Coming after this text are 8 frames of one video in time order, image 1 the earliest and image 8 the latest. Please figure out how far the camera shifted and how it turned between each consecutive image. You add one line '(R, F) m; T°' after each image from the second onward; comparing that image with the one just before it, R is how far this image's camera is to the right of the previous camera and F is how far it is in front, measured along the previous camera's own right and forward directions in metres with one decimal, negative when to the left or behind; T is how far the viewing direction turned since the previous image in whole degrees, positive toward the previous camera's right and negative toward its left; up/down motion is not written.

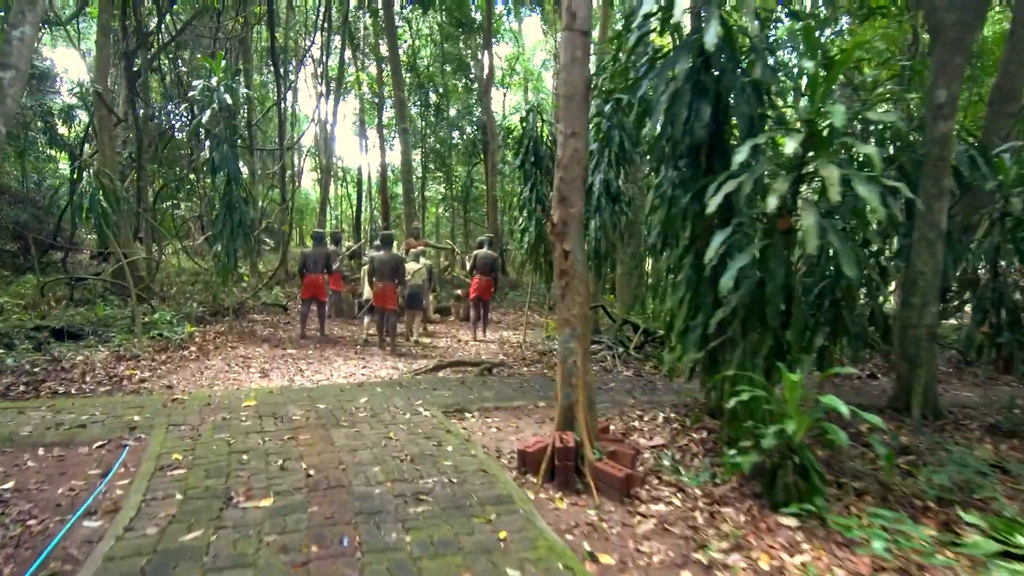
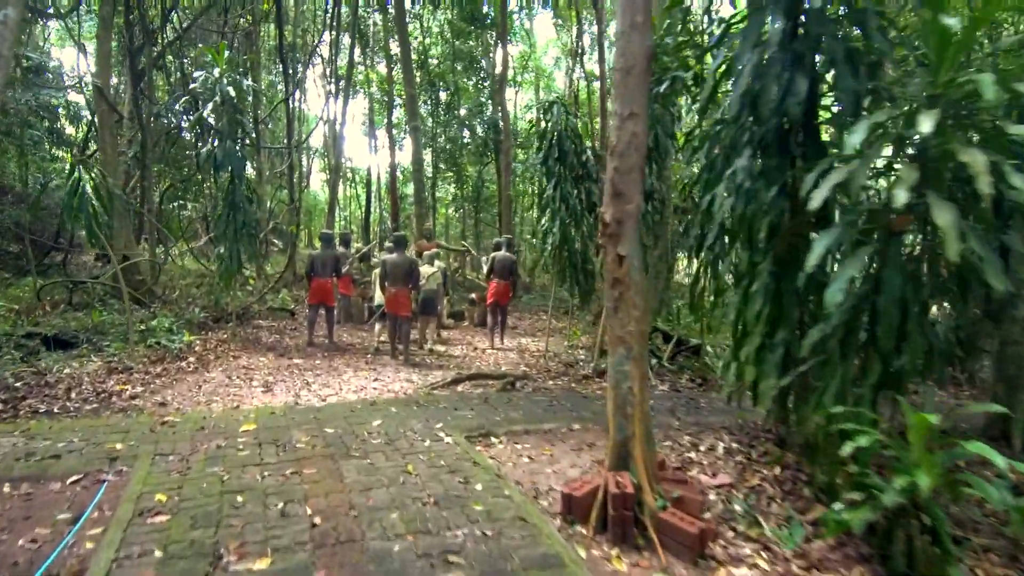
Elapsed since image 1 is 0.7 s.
(-0.2, +0.7) m; -1°
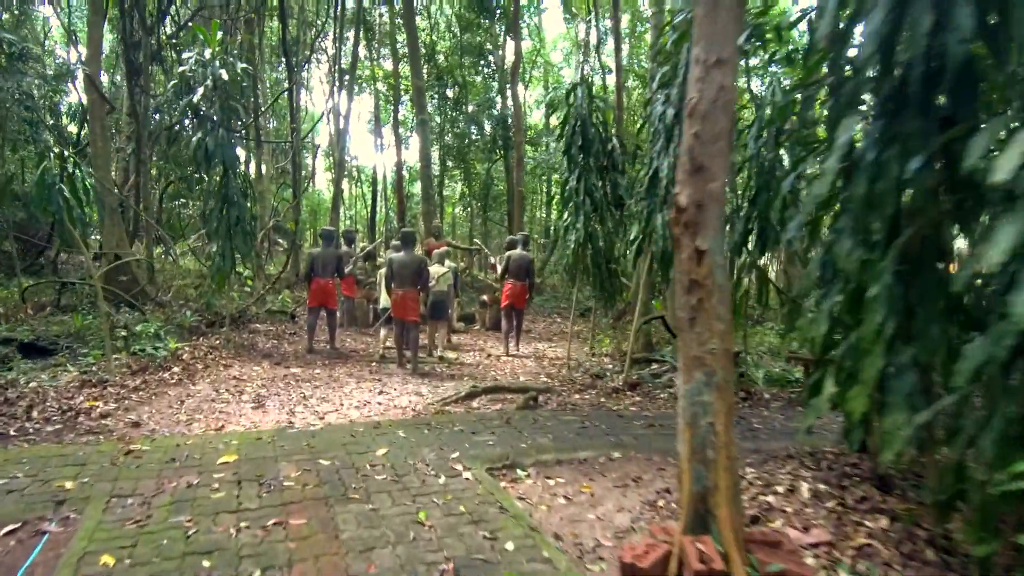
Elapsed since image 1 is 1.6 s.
(-0.2, +0.8) m; -1°
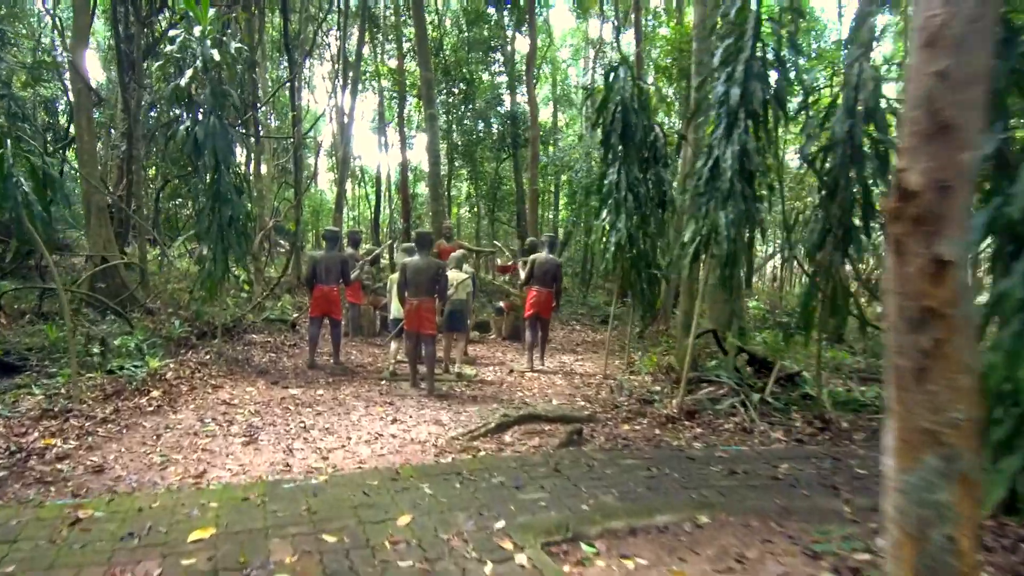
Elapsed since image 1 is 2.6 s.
(-0.3, +1.0) m; 0°
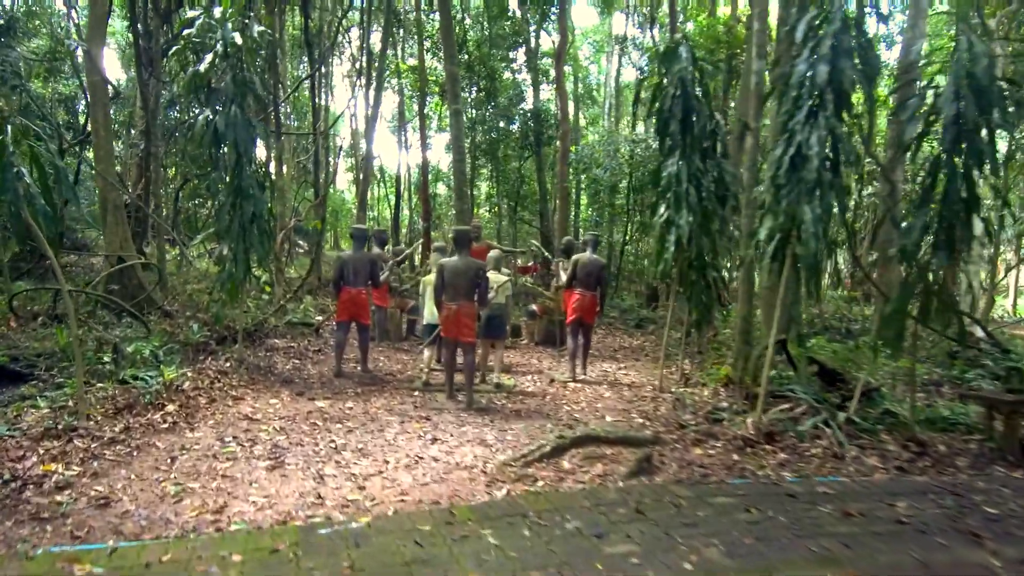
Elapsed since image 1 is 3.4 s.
(-0.3, +0.6) m; -1°
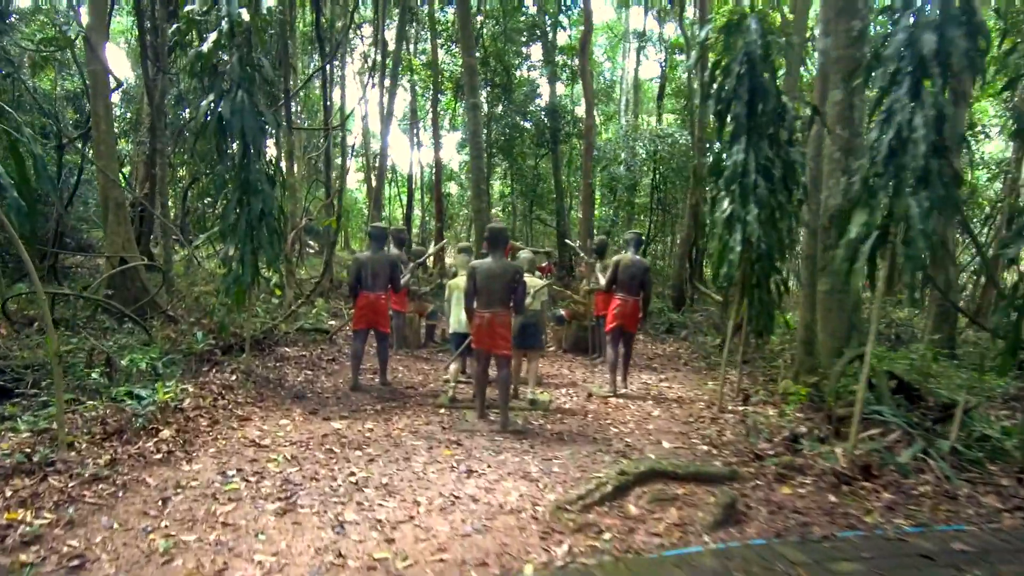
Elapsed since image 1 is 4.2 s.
(-0.3, +0.7) m; -1°
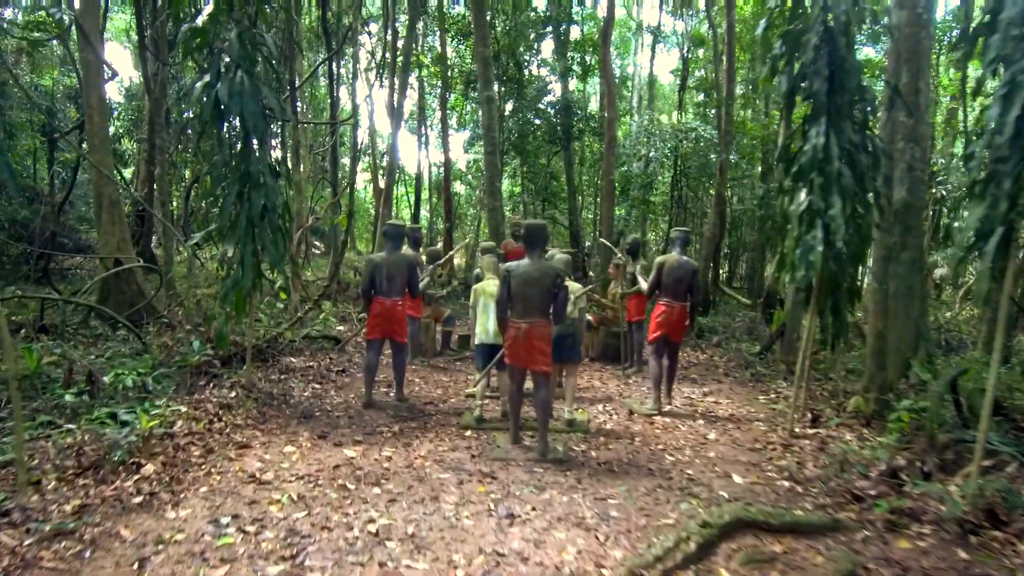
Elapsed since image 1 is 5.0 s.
(-0.3, +0.8) m; 0°
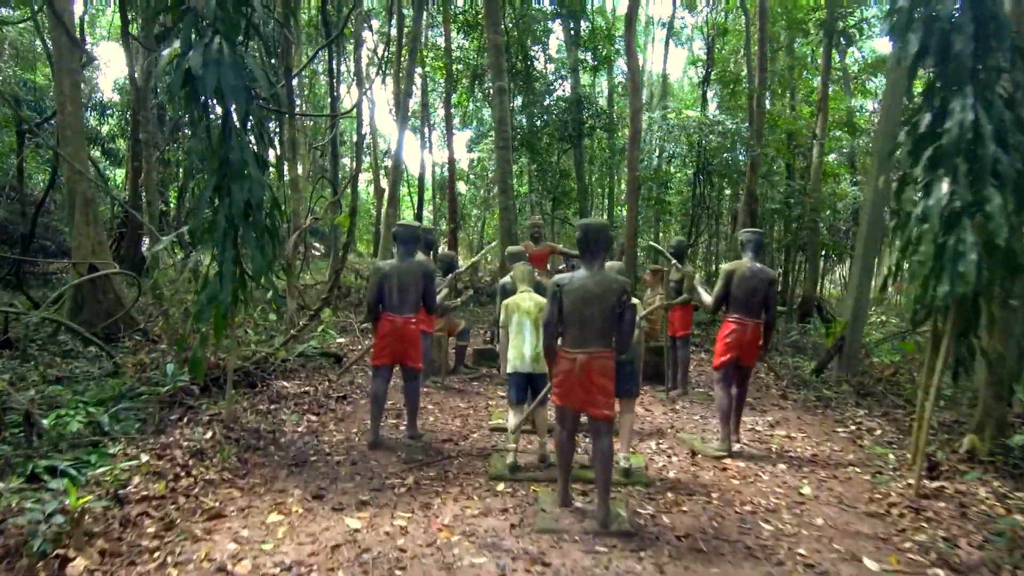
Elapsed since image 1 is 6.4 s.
(-0.3, +1.1) m; 0°
